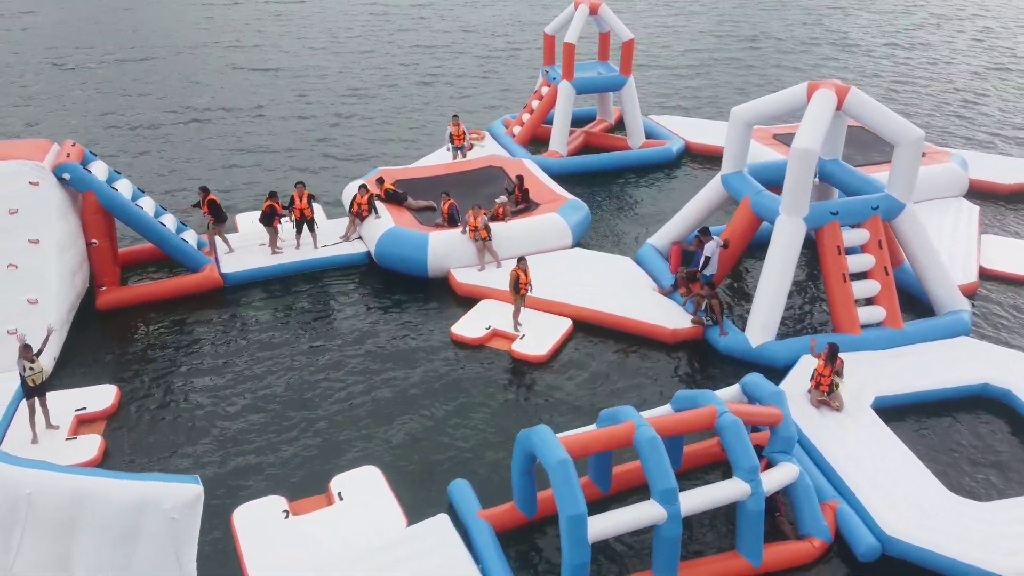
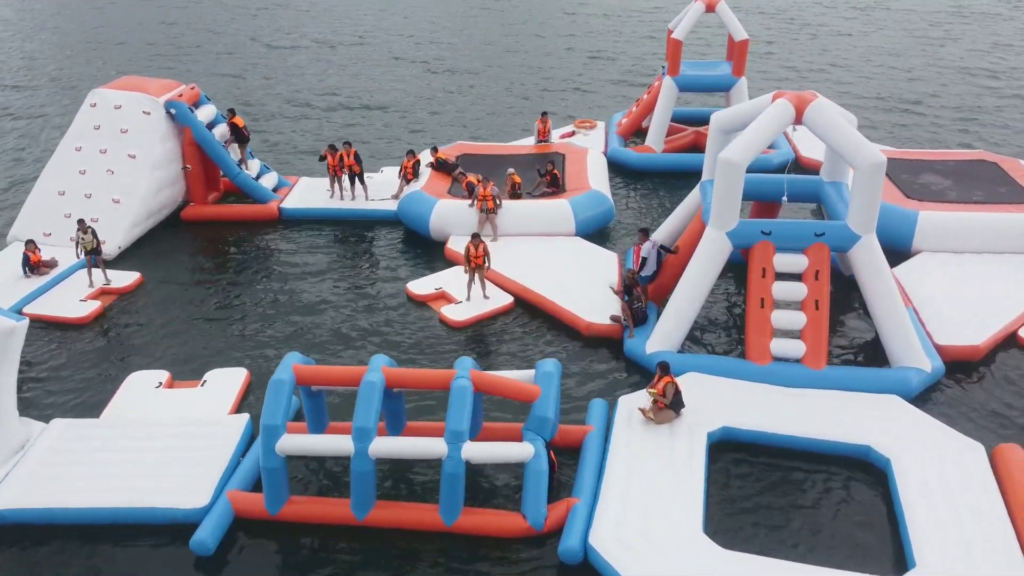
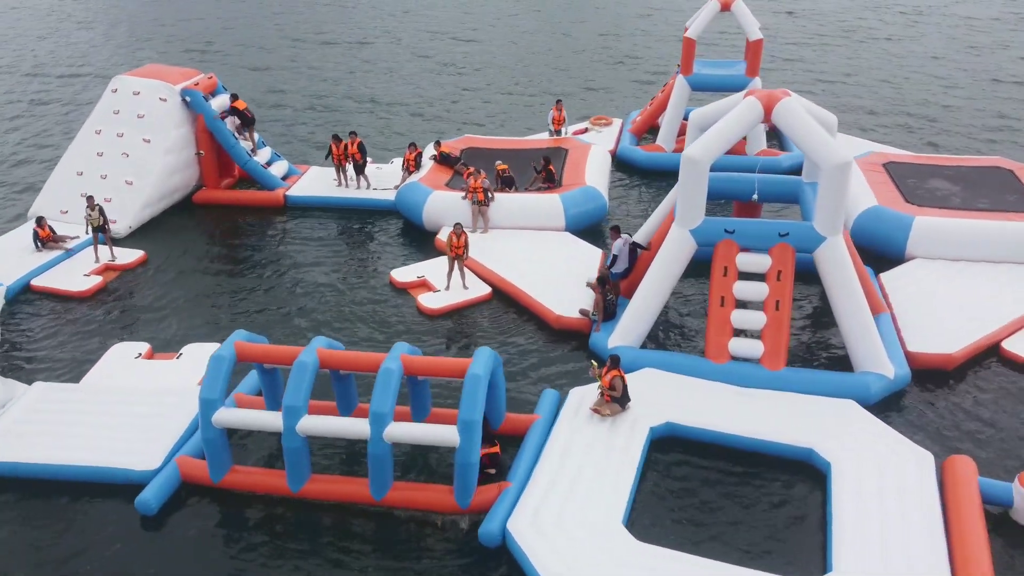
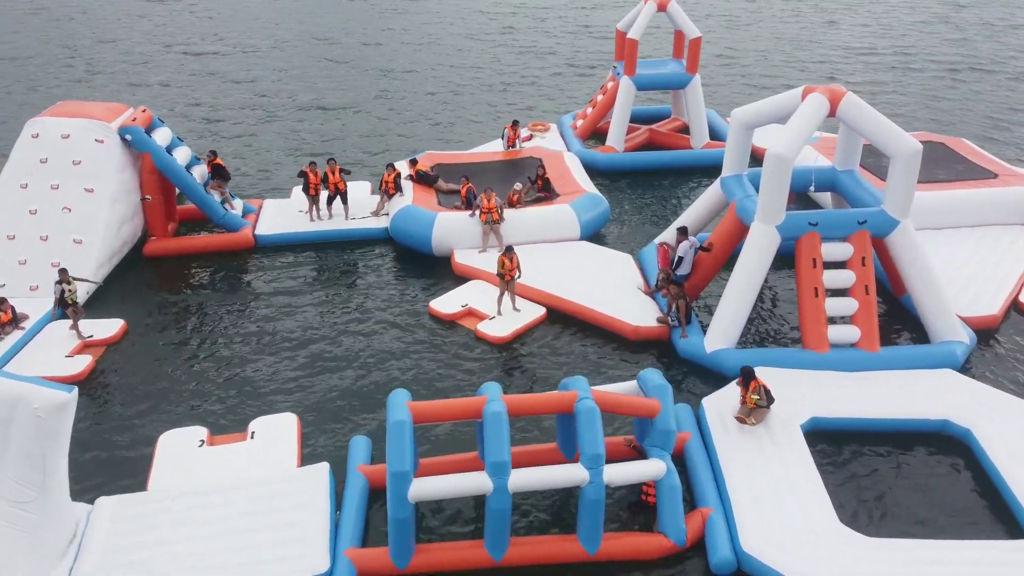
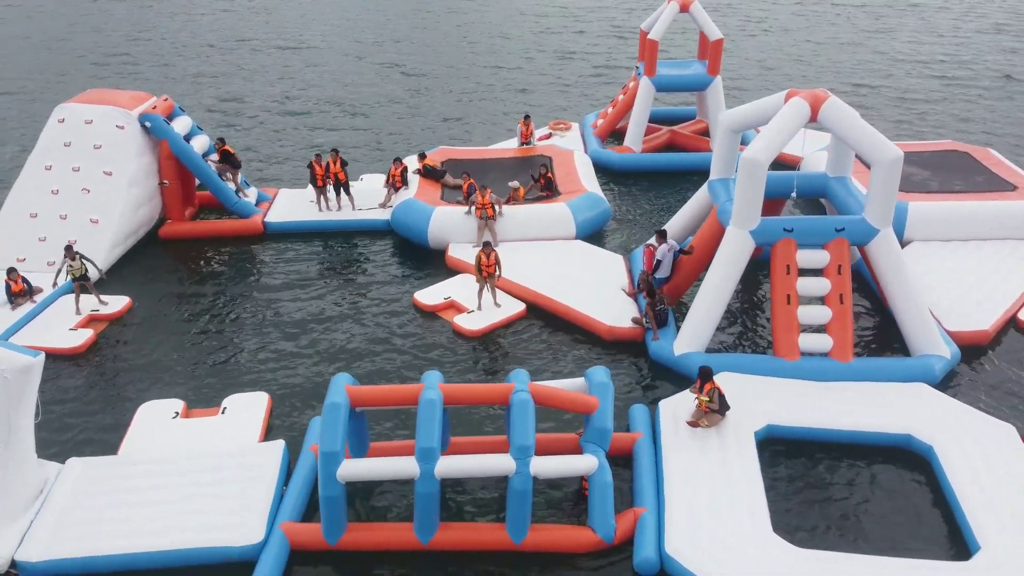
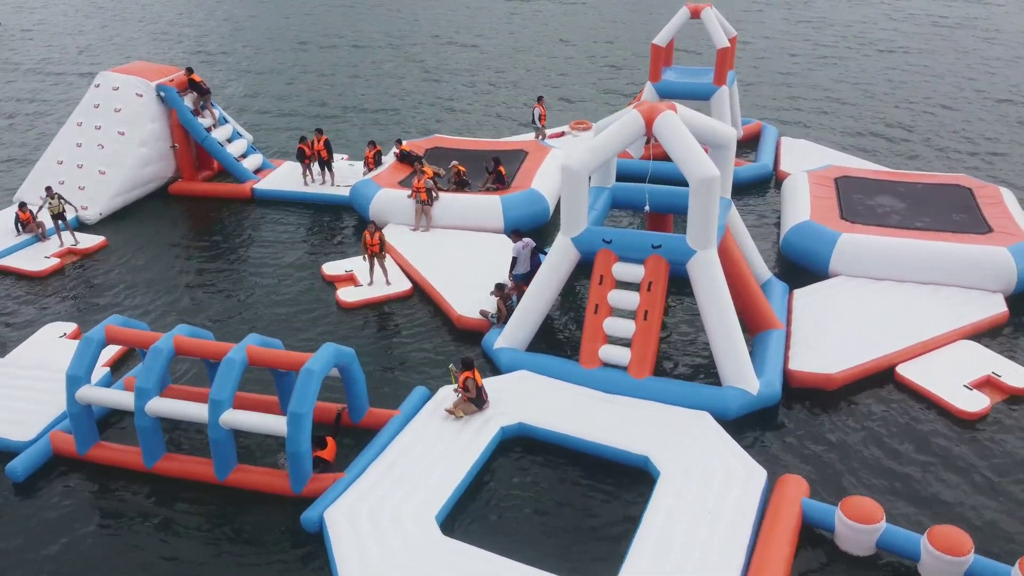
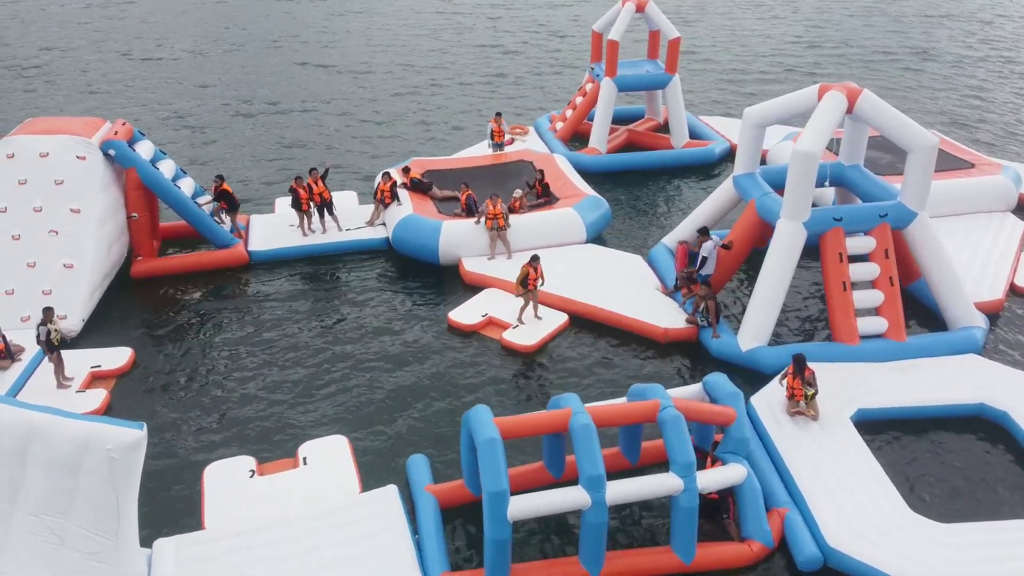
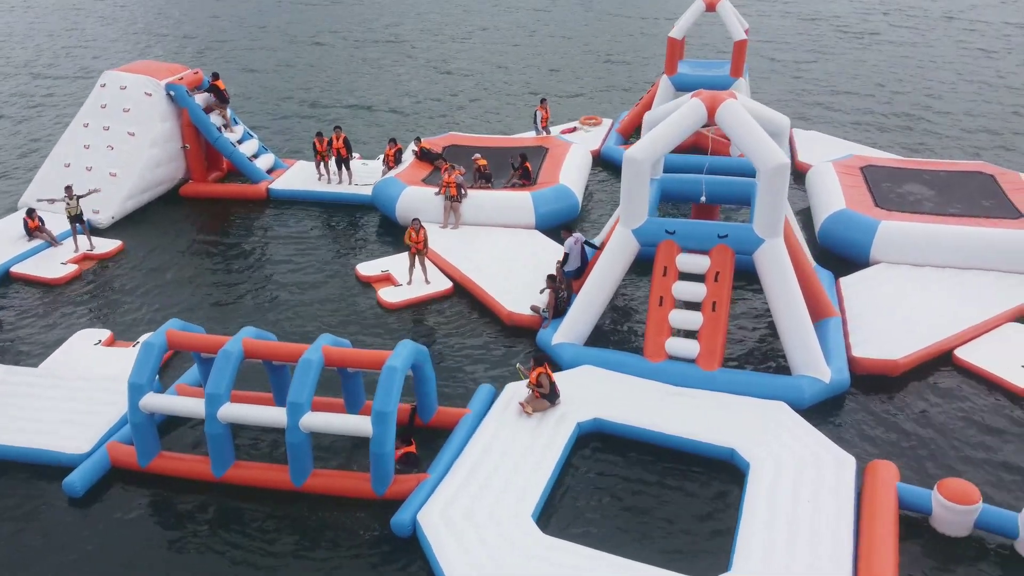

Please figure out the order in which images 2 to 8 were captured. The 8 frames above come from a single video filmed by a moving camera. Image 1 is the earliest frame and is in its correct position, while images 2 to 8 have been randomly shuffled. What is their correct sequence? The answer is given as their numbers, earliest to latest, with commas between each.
7, 4, 5, 2, 3, 8, 6
